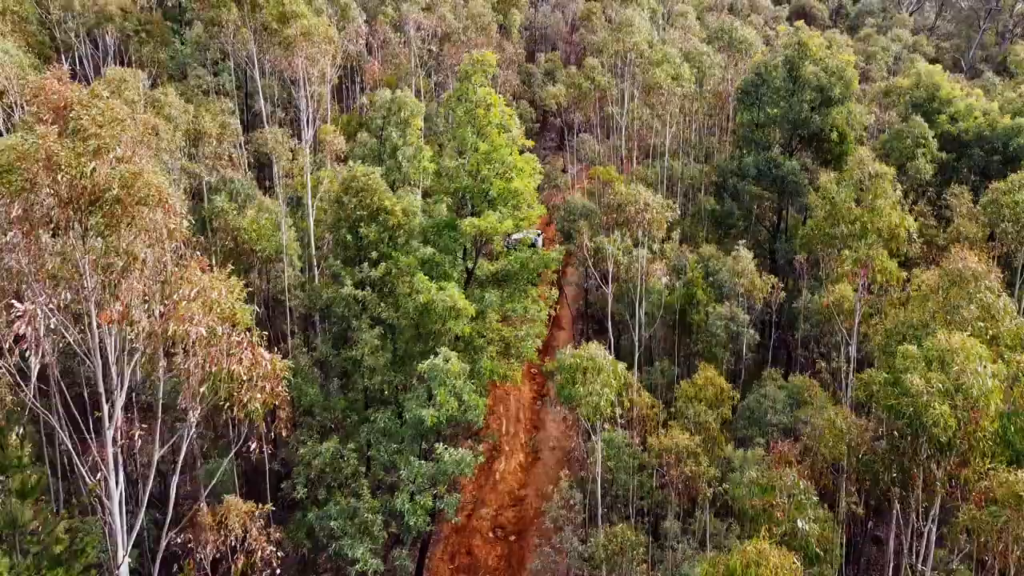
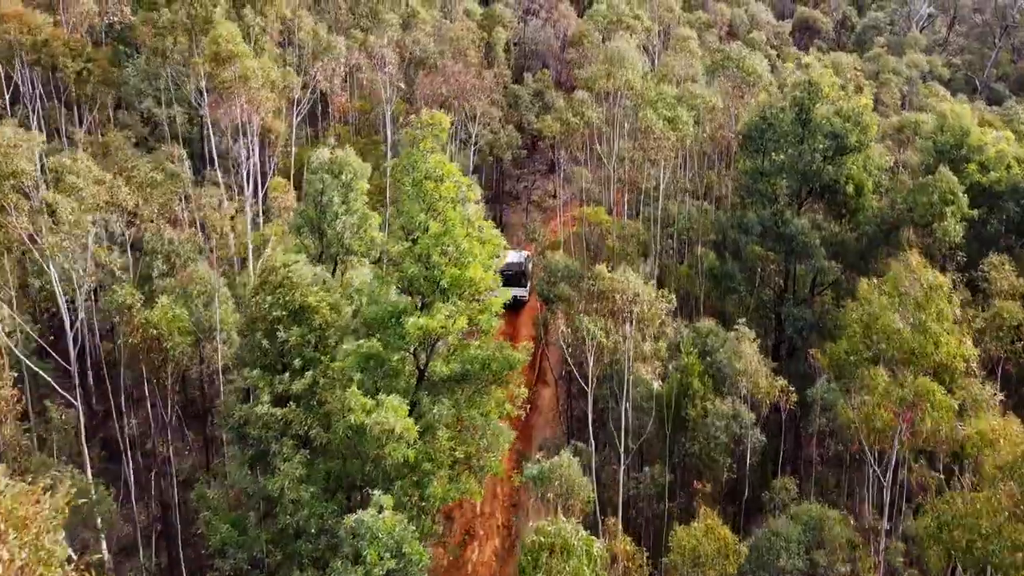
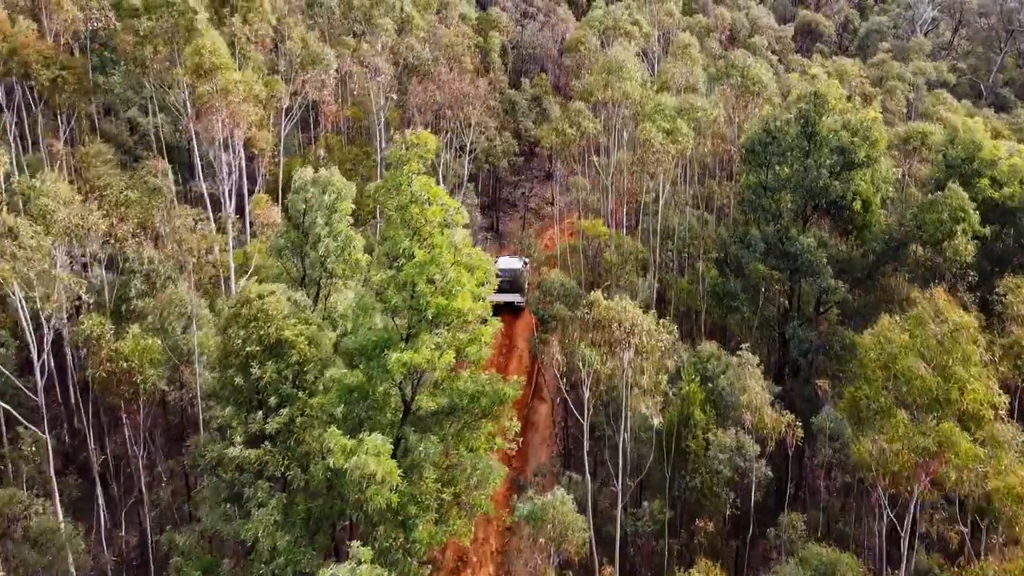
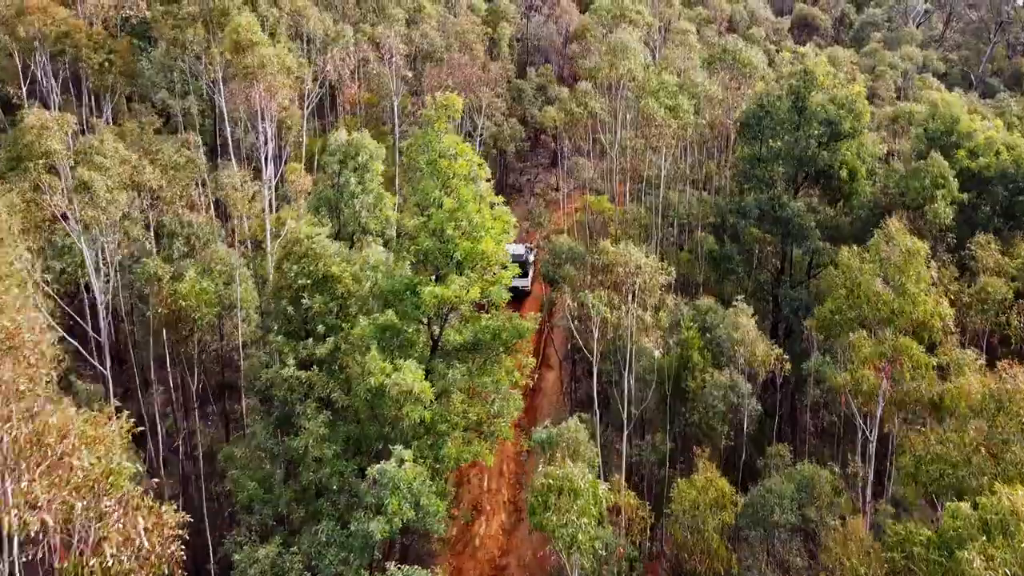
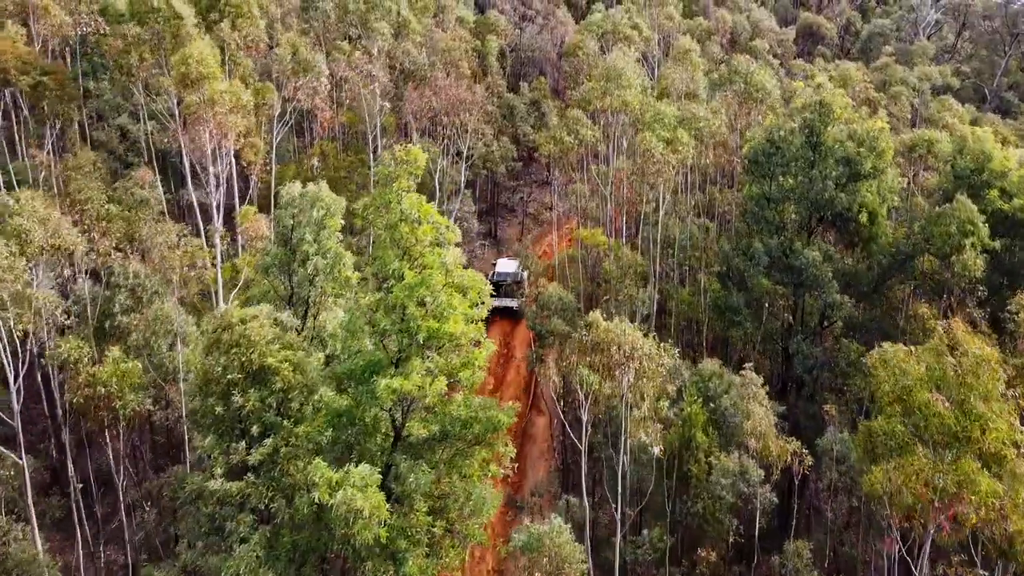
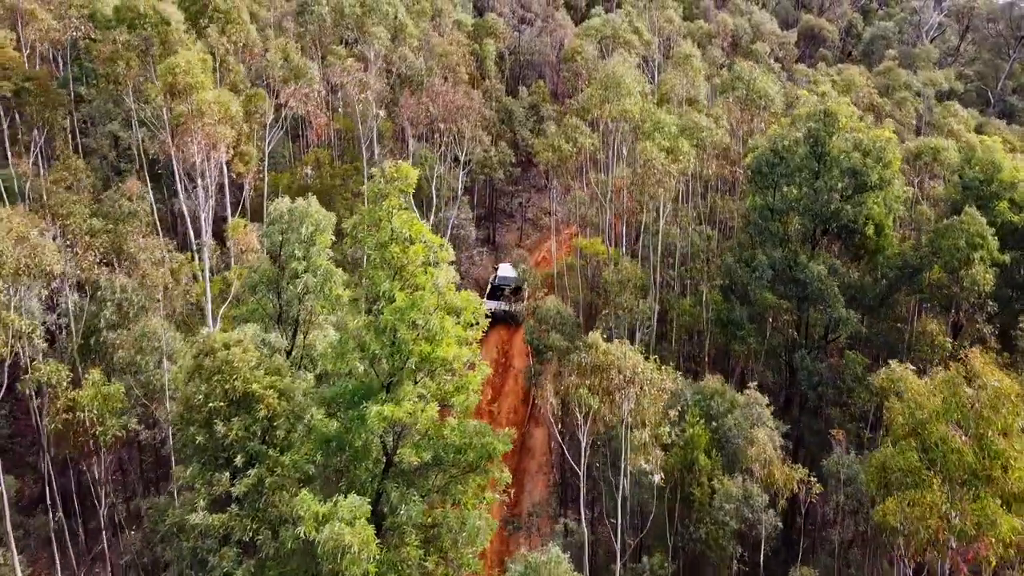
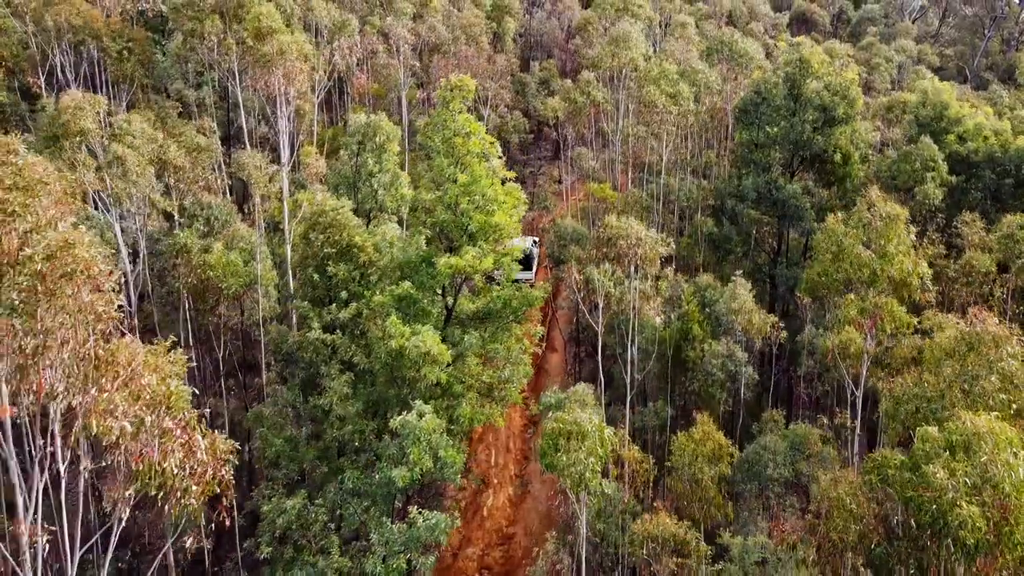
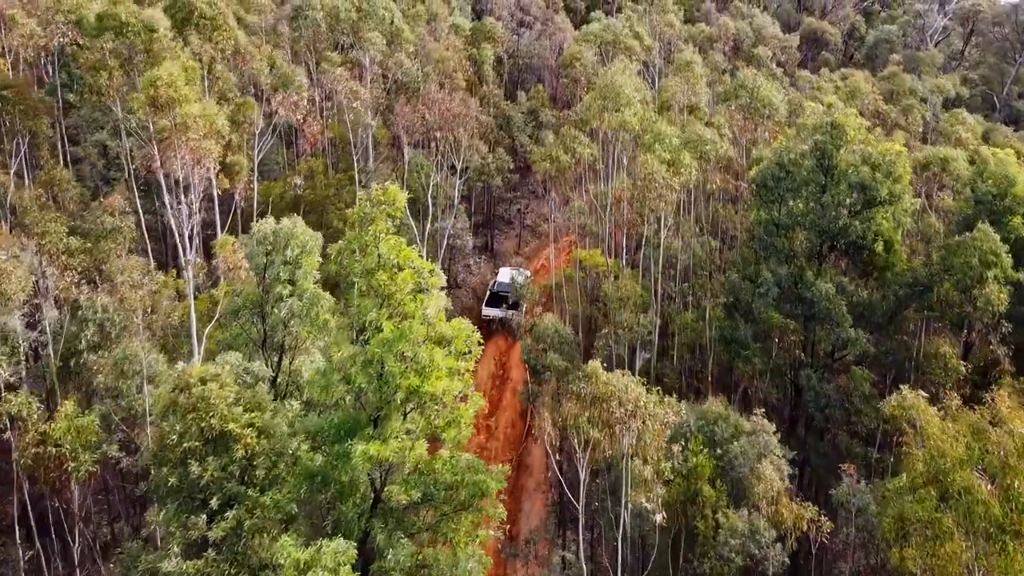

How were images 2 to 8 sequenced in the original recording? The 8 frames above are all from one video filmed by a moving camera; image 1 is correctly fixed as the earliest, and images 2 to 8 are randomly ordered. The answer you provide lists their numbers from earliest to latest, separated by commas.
7, 4, 2, 3, 5, 6, 8
